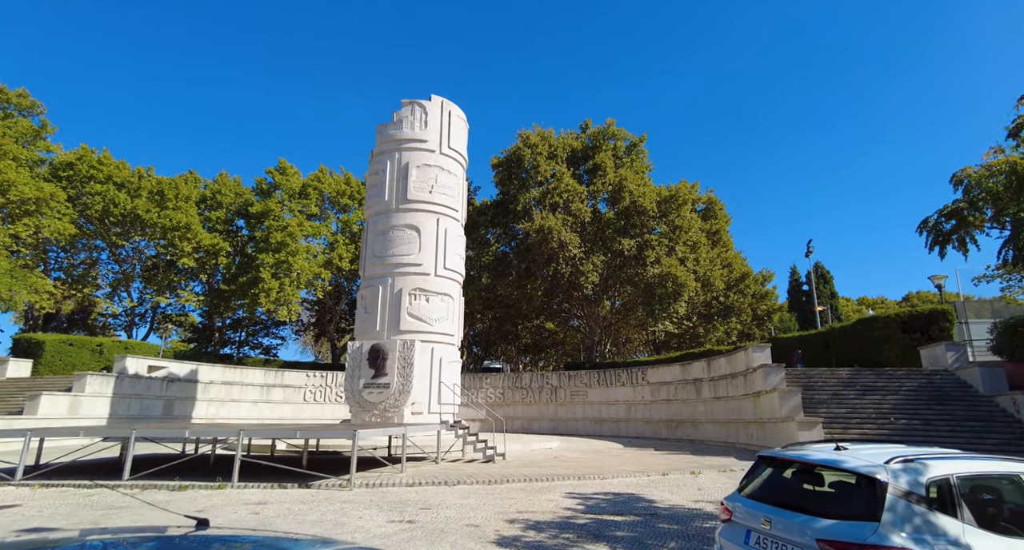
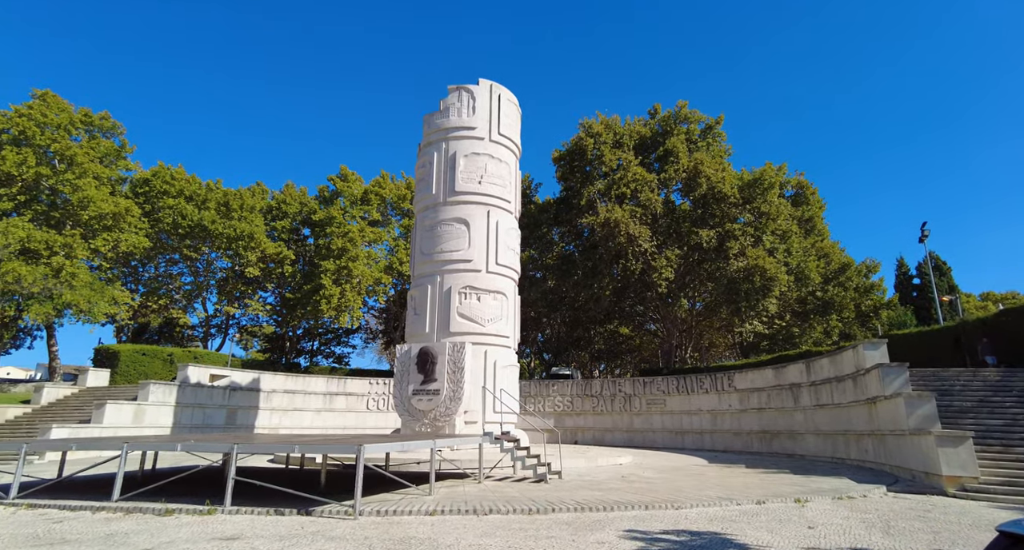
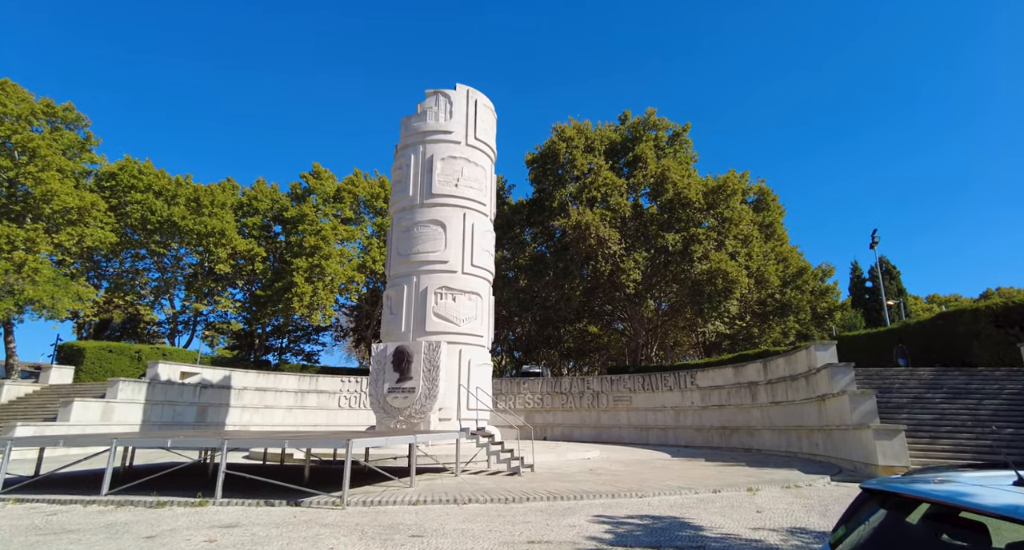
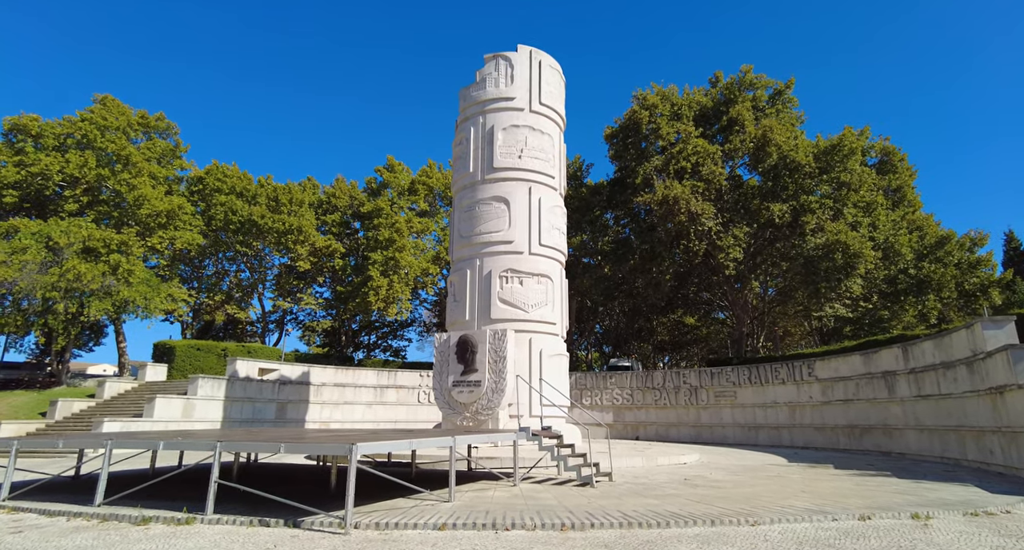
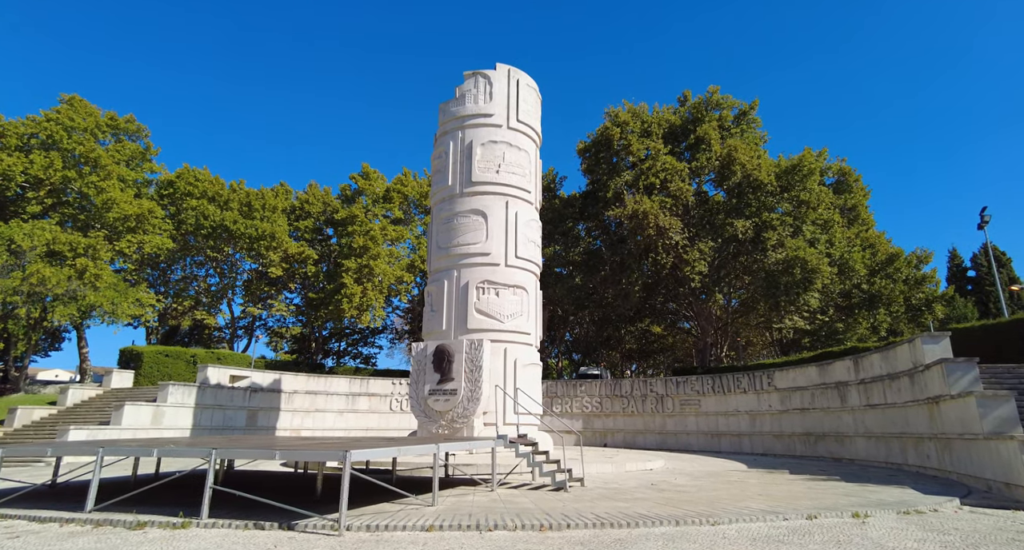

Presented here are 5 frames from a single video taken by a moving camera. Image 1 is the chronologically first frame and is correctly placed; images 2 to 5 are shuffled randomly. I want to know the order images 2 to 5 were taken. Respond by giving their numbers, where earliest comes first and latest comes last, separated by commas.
3, 2, 5, 4
